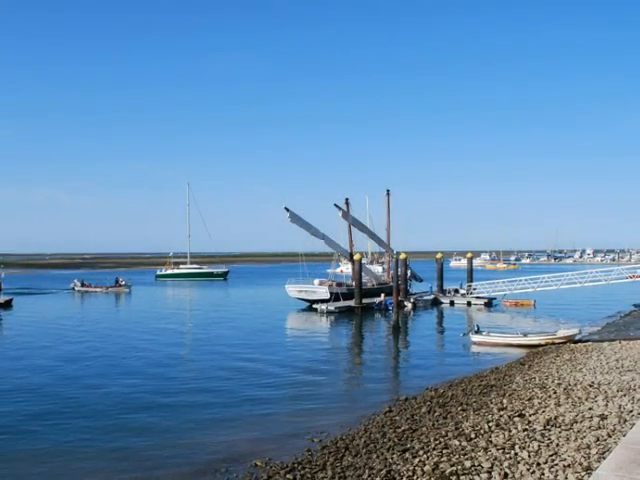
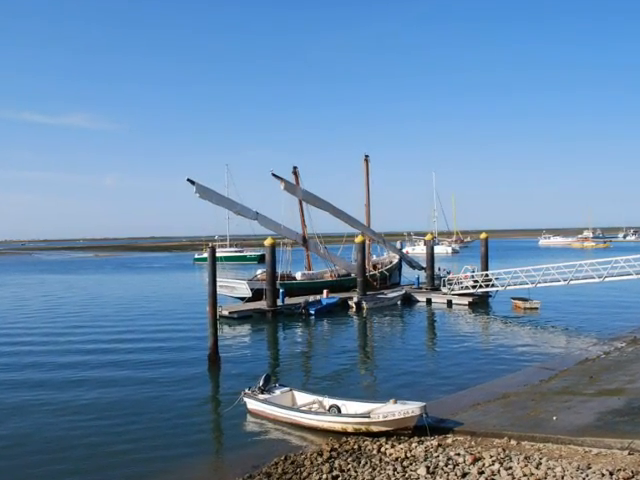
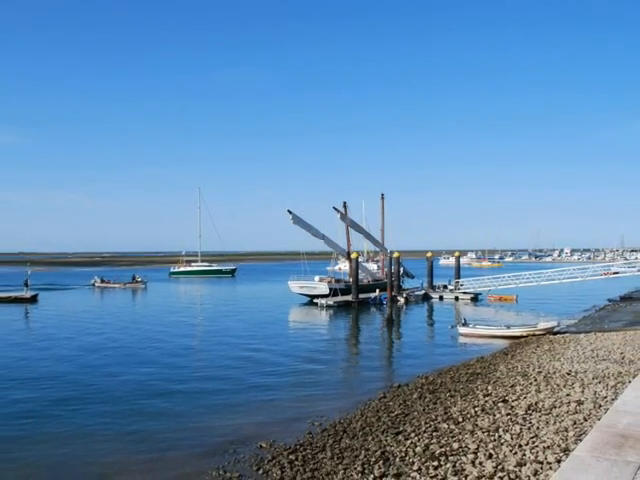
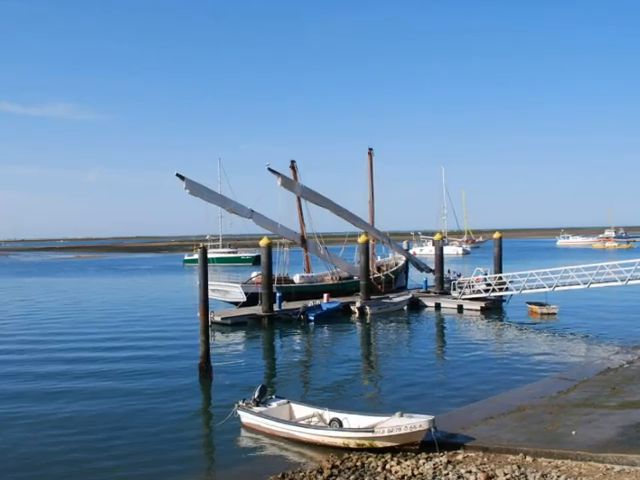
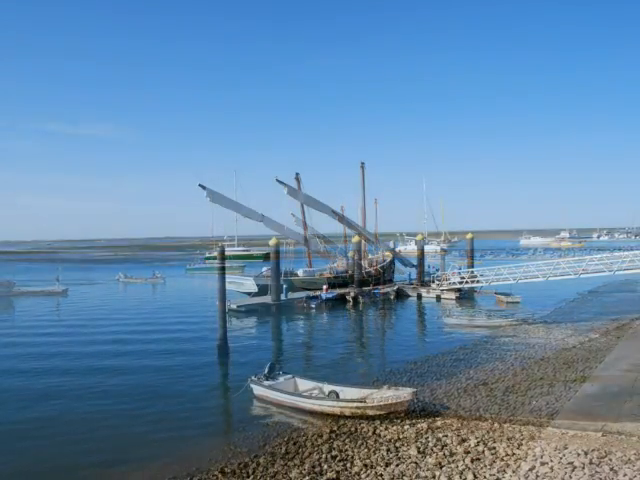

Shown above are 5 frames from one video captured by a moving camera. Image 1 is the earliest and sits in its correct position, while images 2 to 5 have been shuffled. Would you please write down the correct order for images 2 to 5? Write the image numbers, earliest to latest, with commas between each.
3, 5, 2, 4
